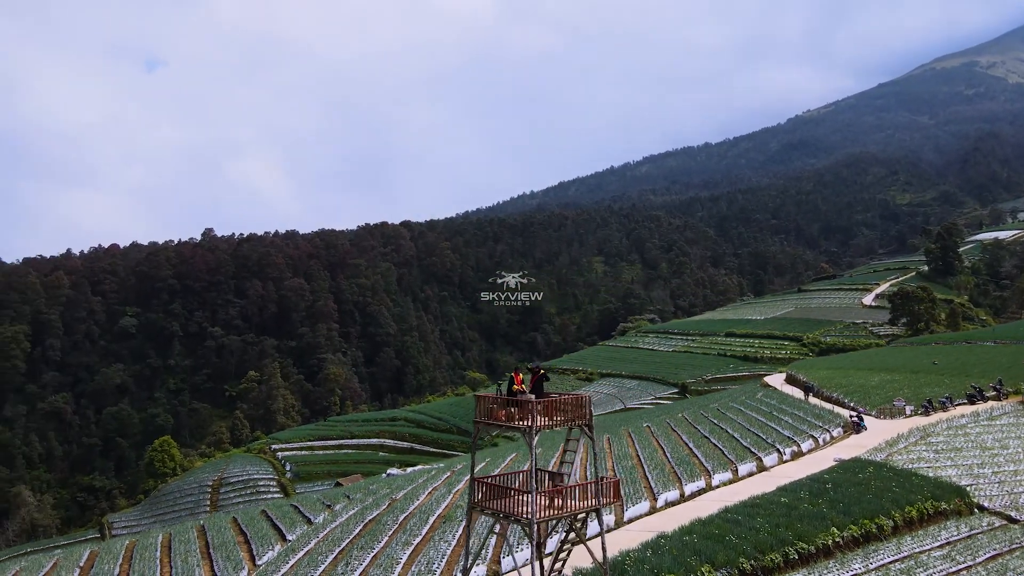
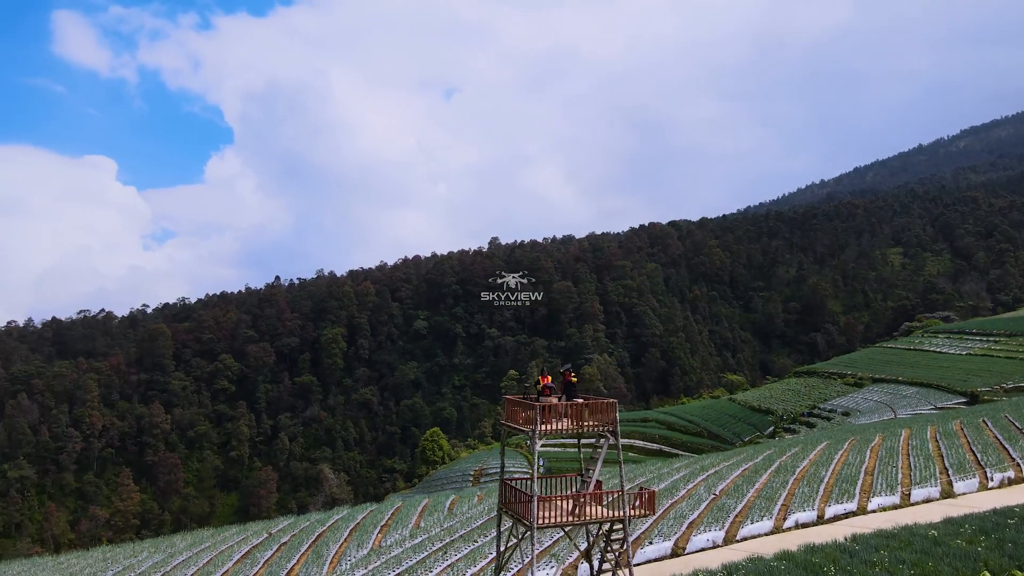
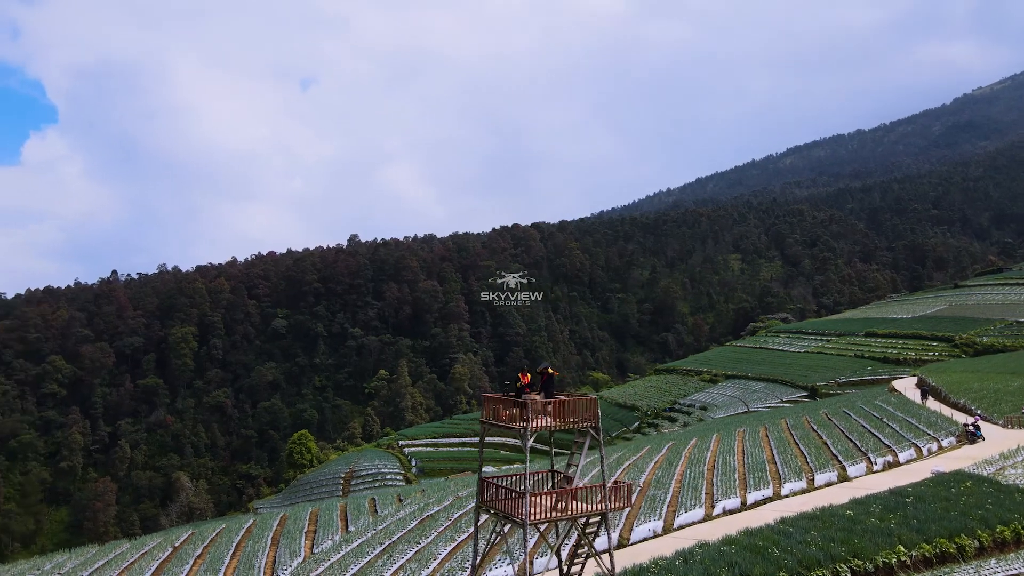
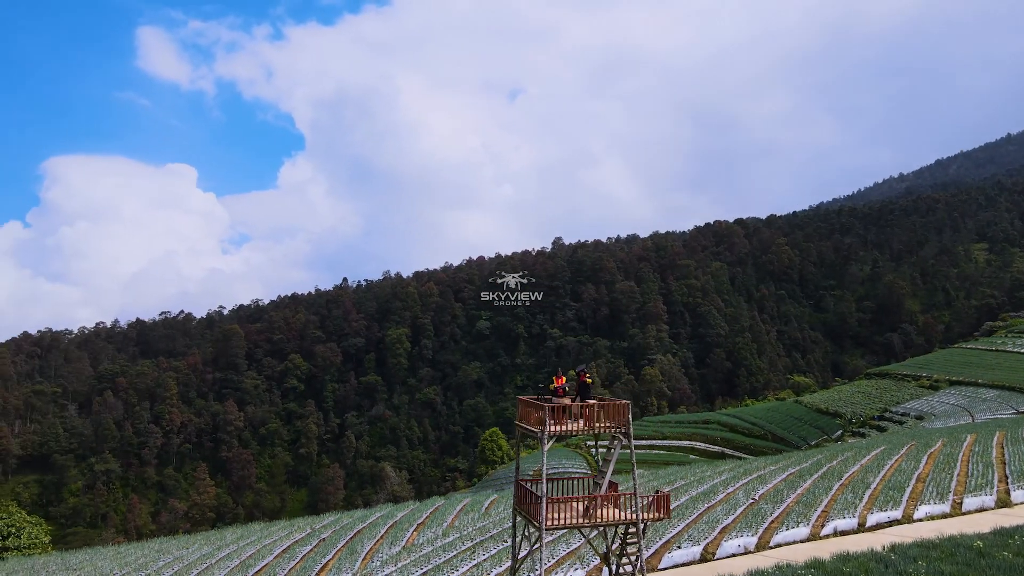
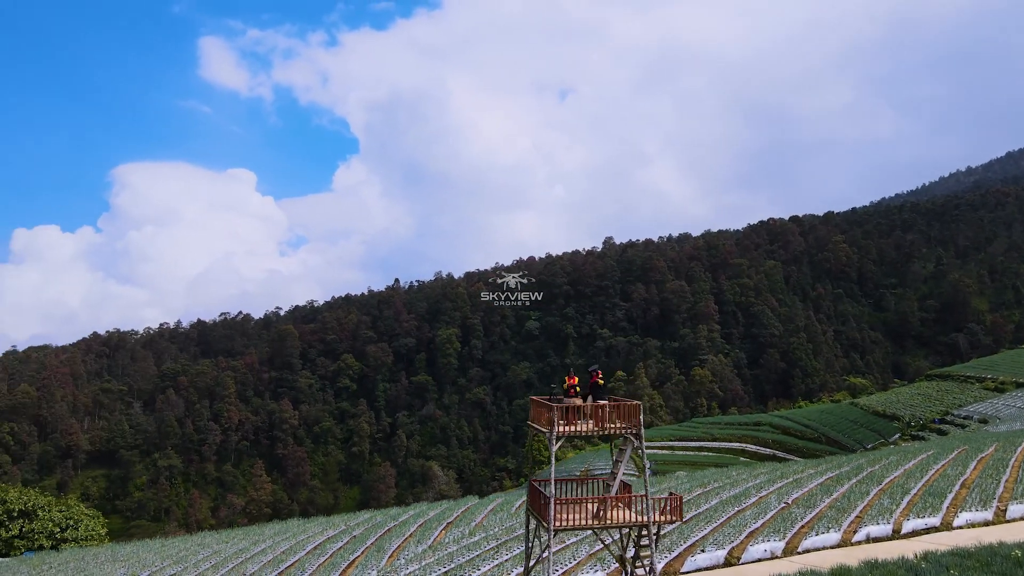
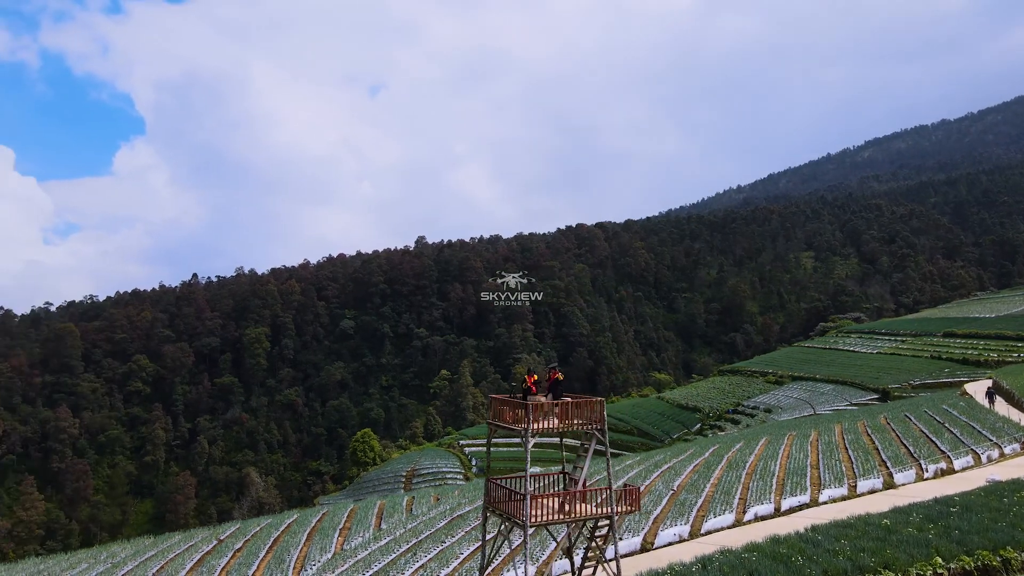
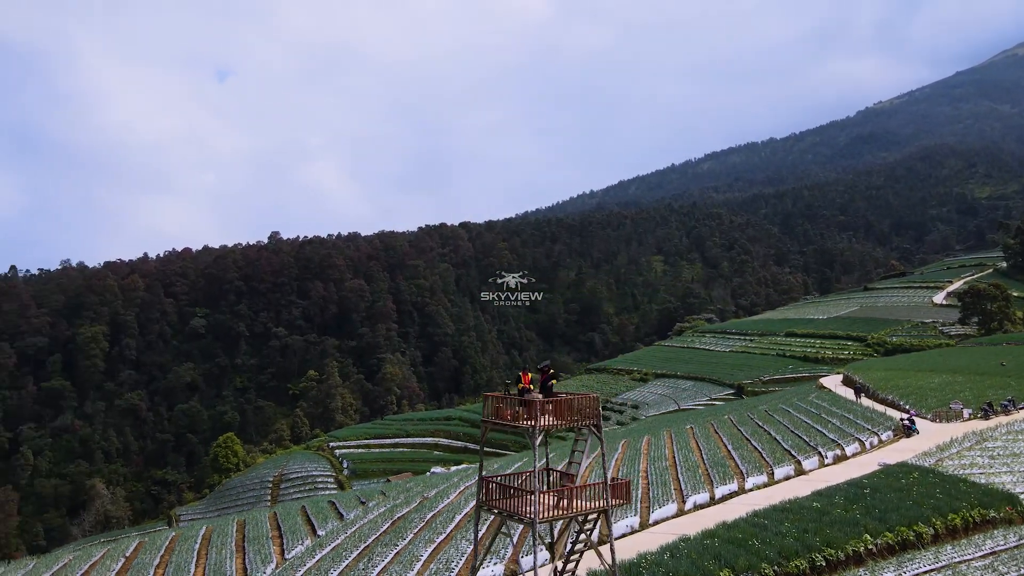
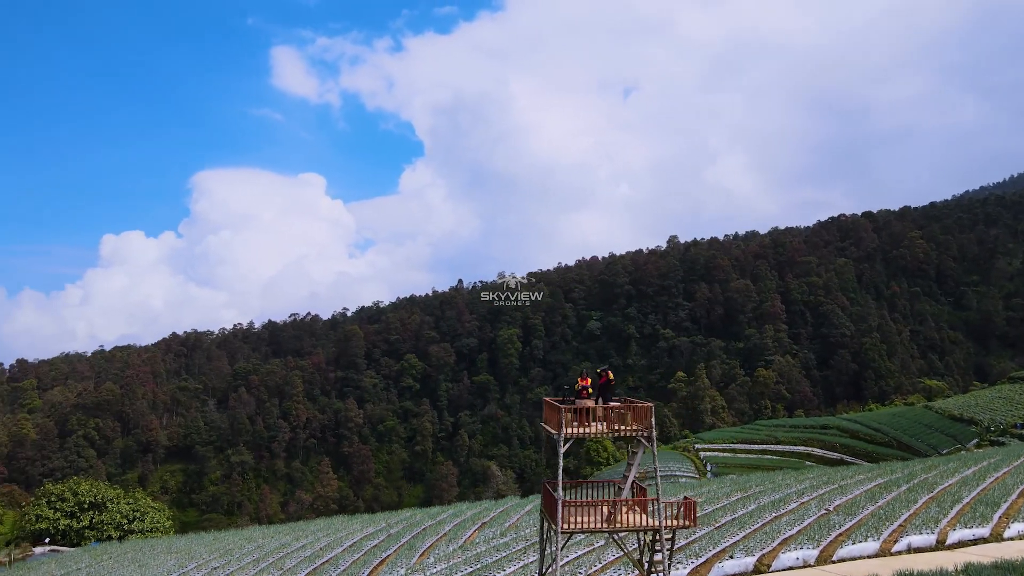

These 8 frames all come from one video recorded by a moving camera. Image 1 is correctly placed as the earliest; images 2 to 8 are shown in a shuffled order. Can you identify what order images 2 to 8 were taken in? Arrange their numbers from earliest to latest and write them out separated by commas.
7, 3, 6, 2, 4, 5, 8
